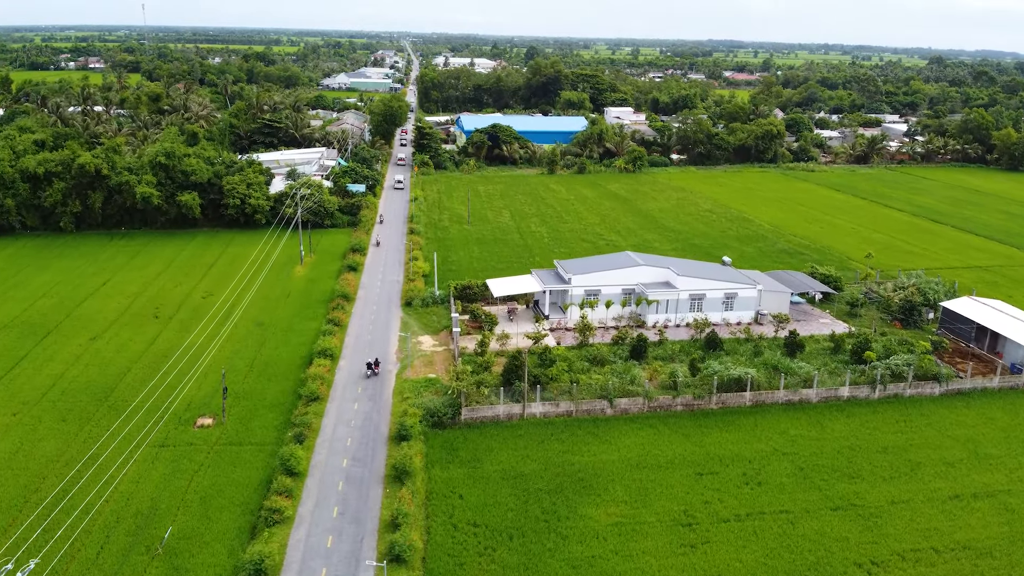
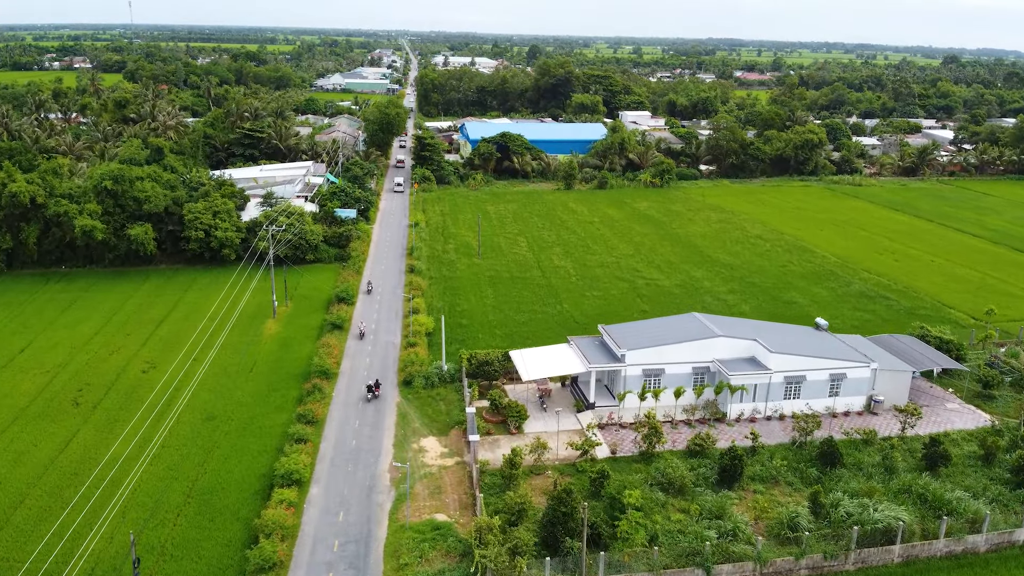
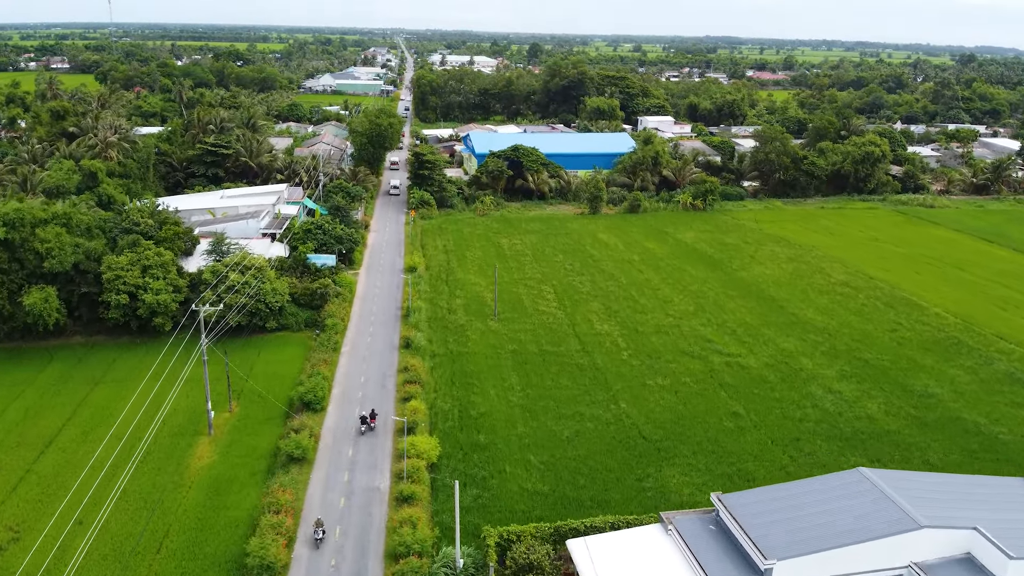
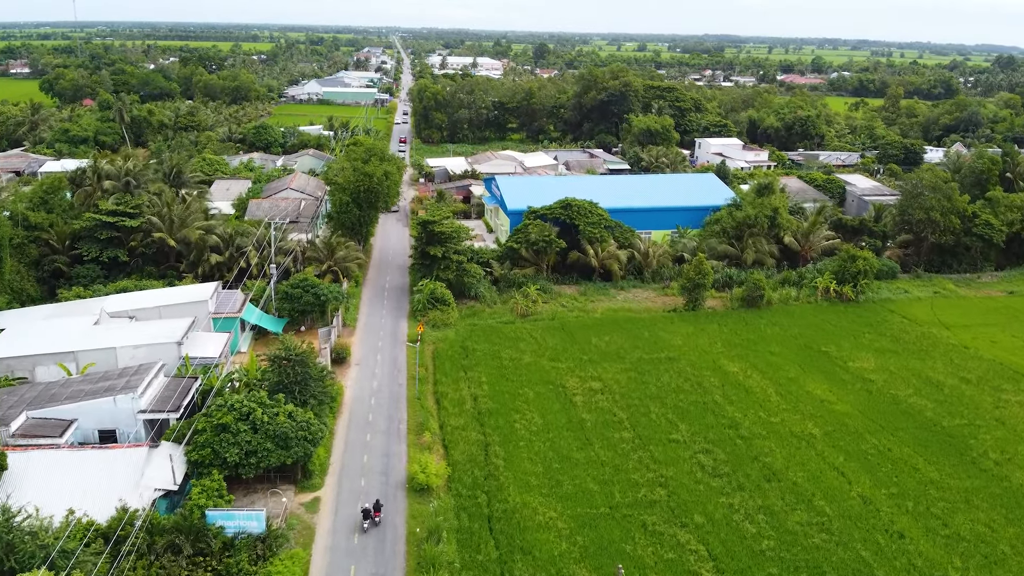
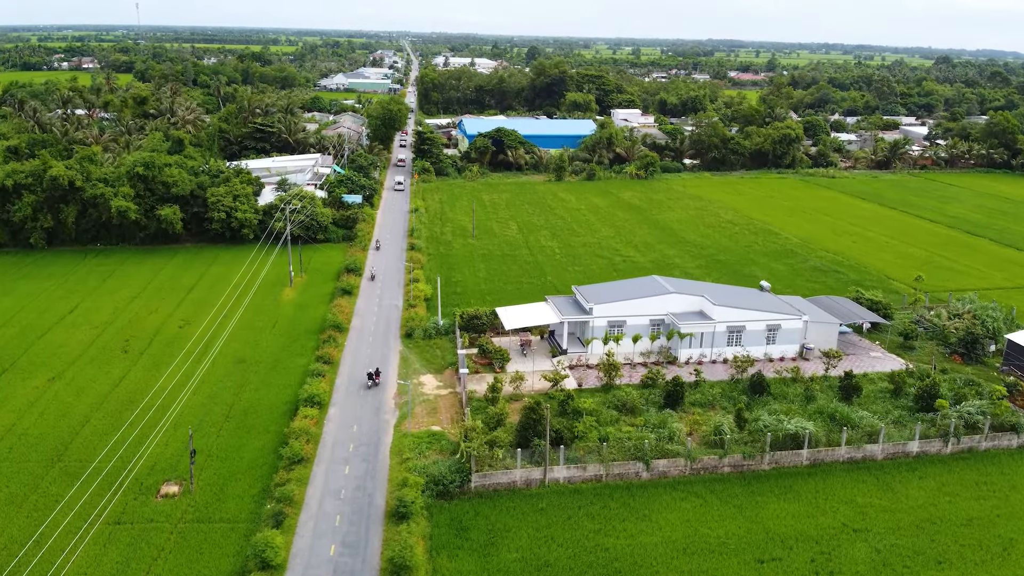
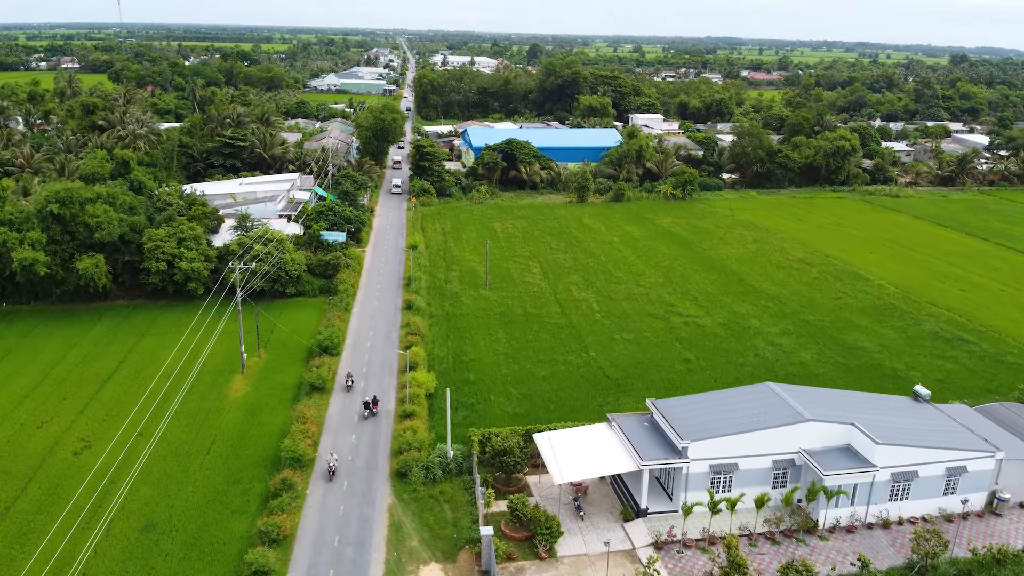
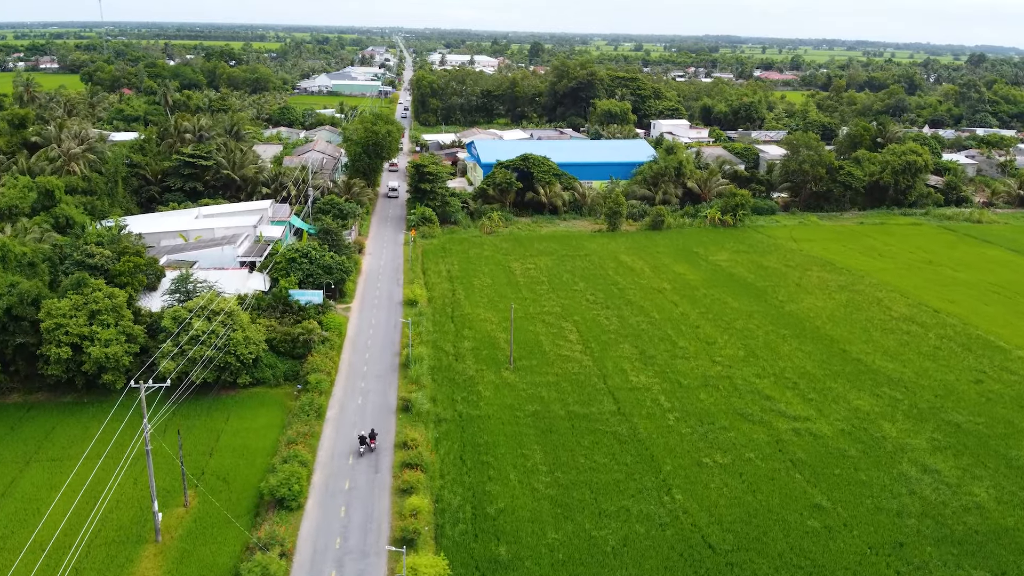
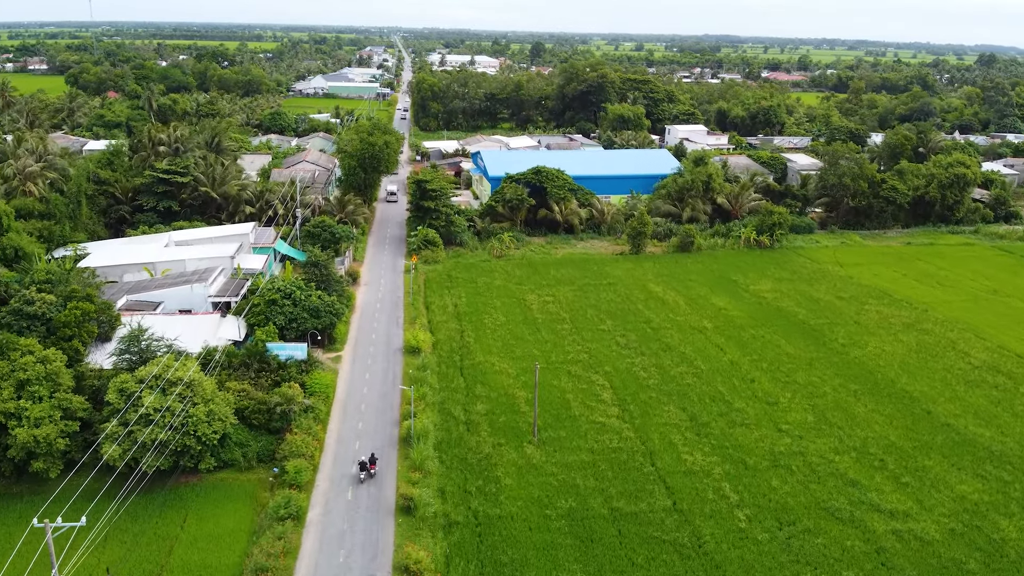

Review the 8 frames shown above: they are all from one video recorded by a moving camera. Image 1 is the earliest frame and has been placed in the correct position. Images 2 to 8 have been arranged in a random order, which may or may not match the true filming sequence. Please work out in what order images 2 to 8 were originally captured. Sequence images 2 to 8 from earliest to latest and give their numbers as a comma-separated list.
5, 2, 6, 3, 7, 8, 4
